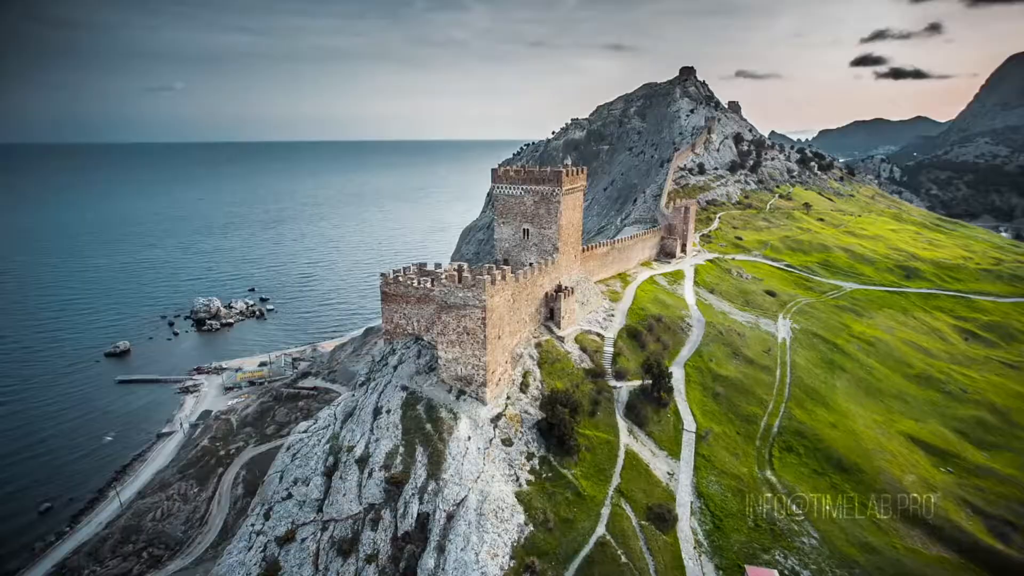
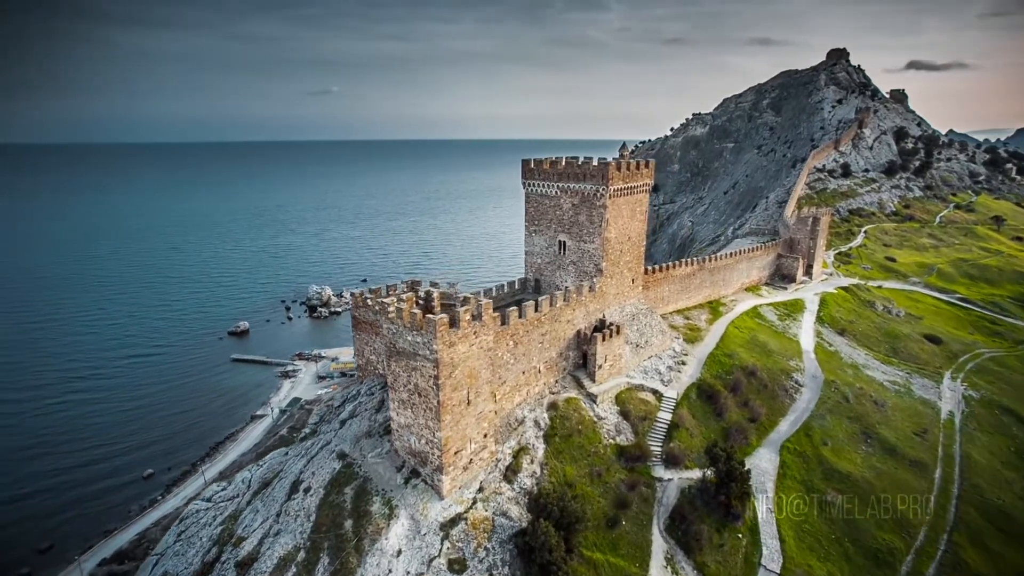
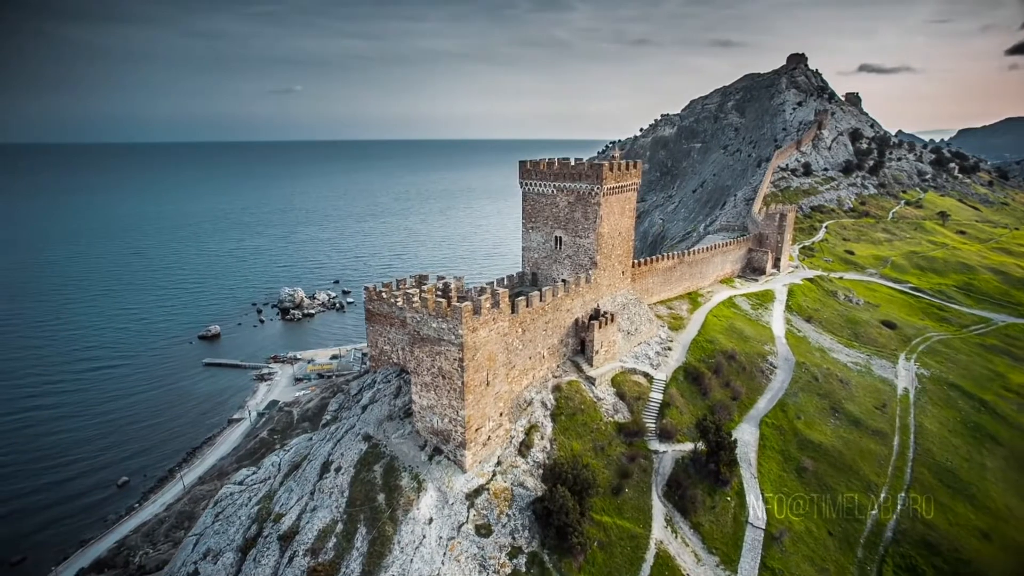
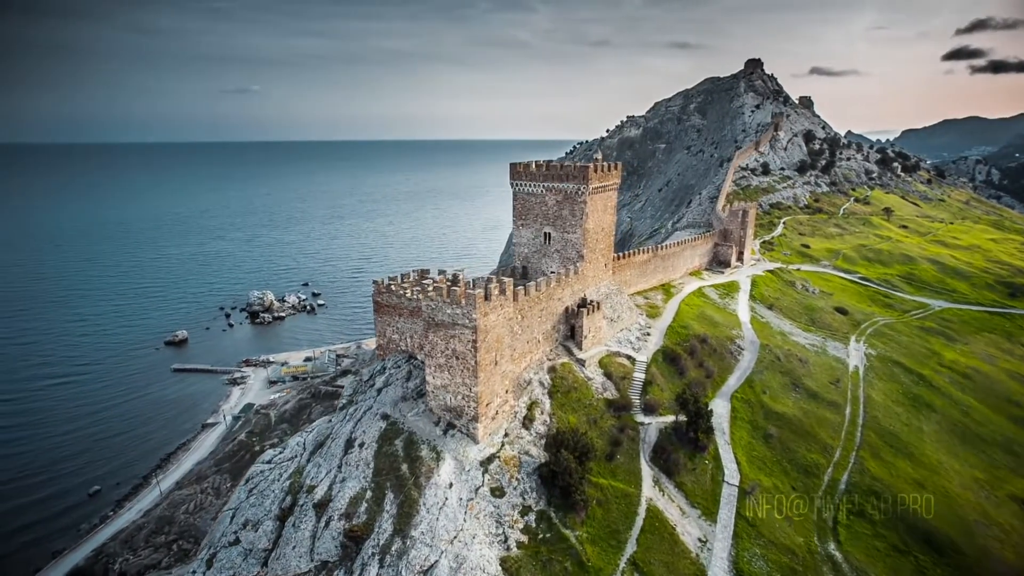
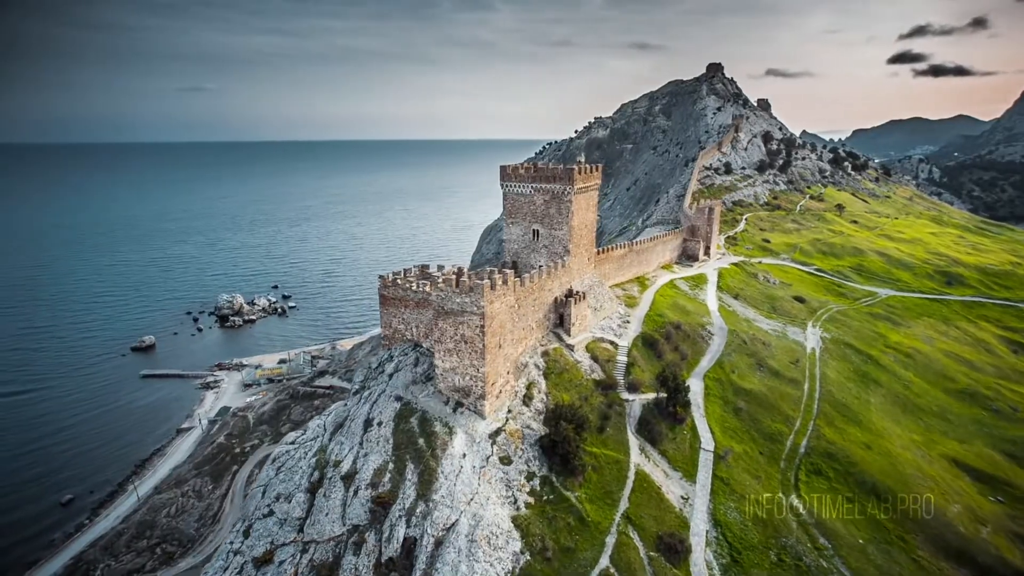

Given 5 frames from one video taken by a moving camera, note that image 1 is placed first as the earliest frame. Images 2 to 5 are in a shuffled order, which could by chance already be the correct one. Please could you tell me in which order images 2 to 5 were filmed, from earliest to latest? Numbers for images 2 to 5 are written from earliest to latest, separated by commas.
5, 4, 3, 2
